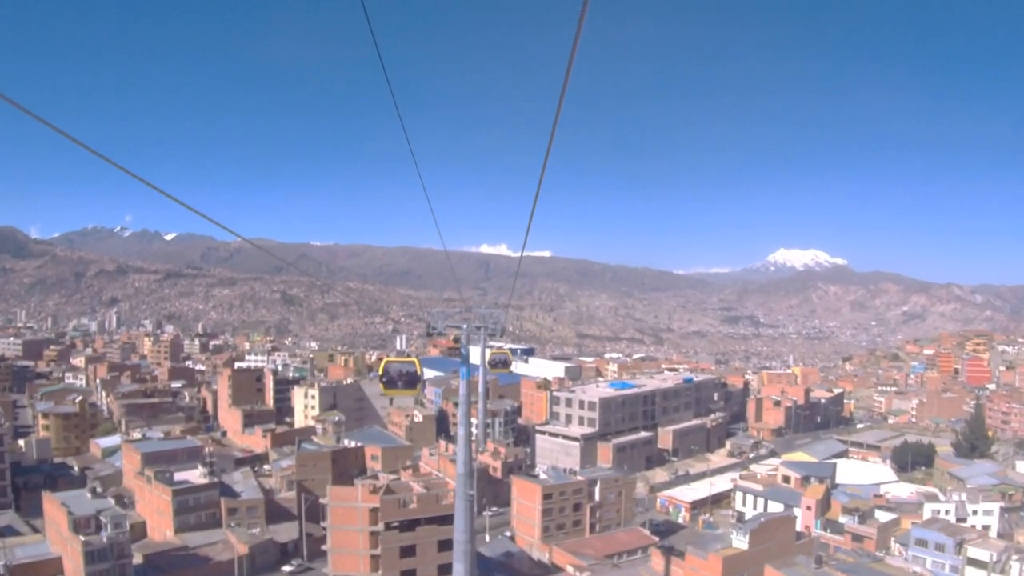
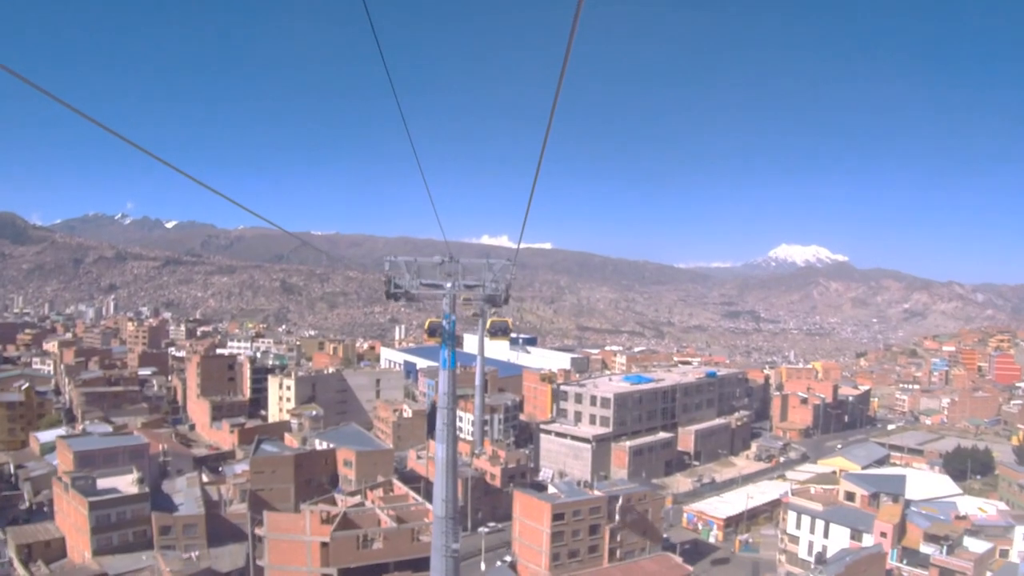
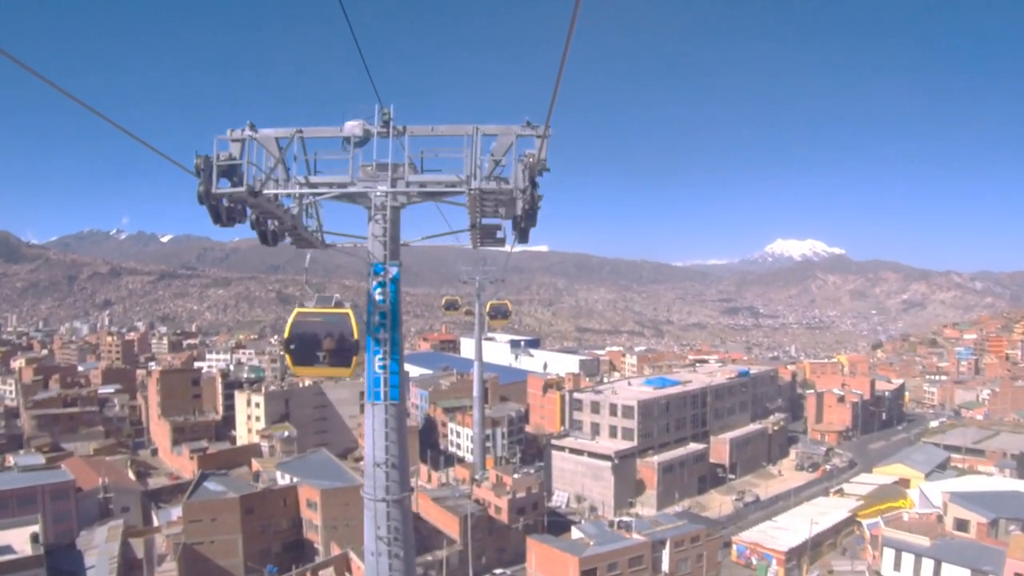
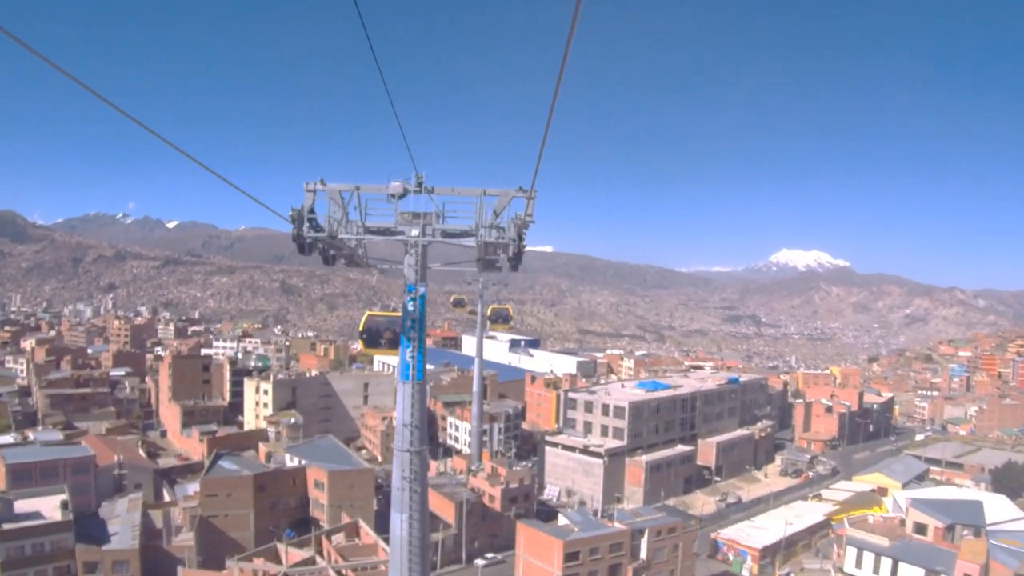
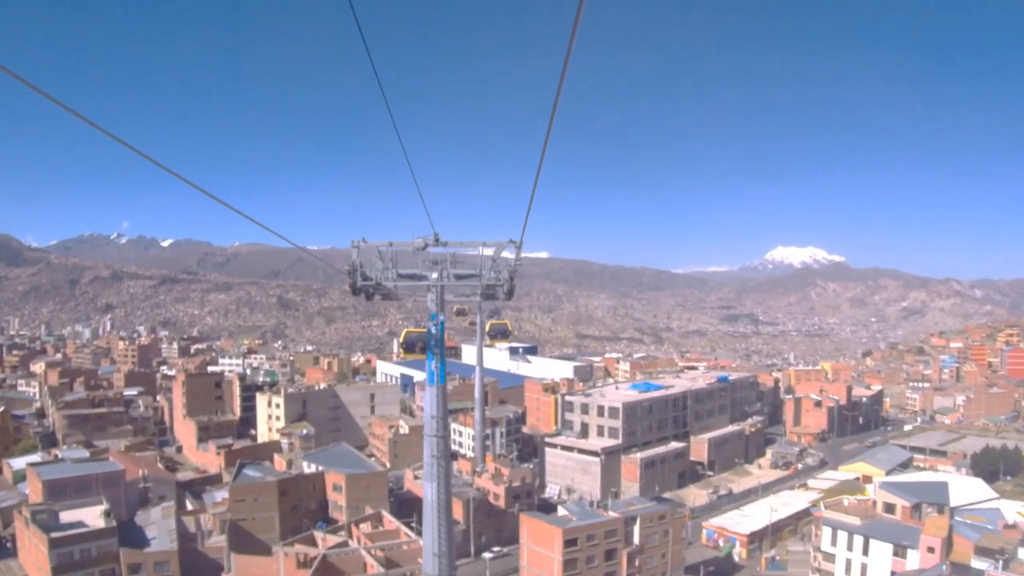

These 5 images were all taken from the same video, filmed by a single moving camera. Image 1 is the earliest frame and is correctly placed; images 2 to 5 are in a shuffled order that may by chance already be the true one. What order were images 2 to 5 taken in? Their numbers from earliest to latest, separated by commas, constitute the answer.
2, 5, 4, 3
